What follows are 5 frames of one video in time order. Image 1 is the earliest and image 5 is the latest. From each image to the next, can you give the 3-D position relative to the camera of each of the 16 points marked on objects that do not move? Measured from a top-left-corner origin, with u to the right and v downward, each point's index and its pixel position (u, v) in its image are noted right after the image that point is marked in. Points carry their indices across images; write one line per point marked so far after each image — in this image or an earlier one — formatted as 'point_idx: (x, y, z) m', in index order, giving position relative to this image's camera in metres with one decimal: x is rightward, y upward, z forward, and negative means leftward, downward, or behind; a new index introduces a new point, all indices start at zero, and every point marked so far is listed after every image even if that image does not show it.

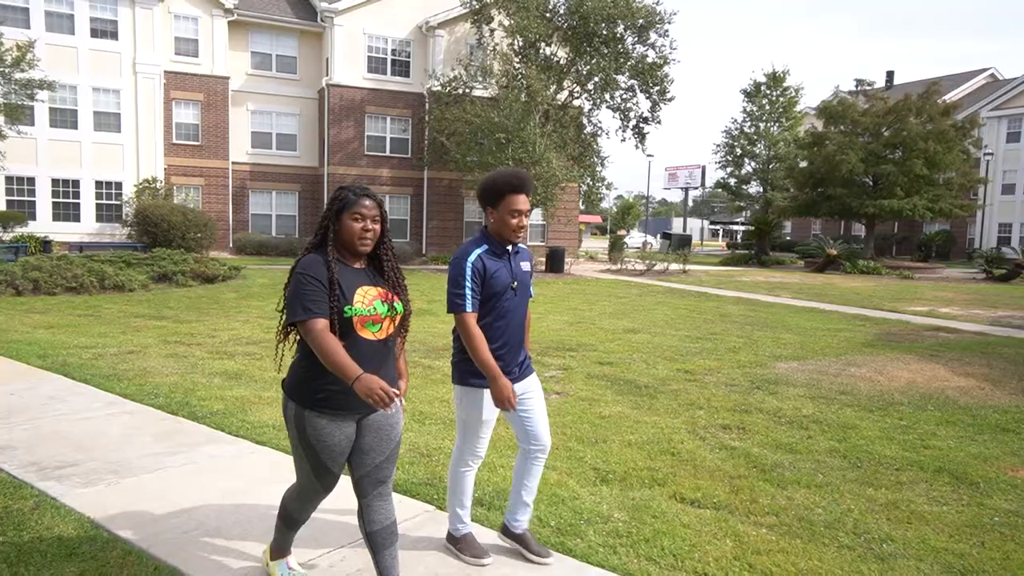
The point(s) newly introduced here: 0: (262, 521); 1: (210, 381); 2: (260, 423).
0: (-1.3, -1.2, +3.8) m
1: (-2.9, -0.9, +7.1) m
2: (-2.0, -1.0, +5.7) m
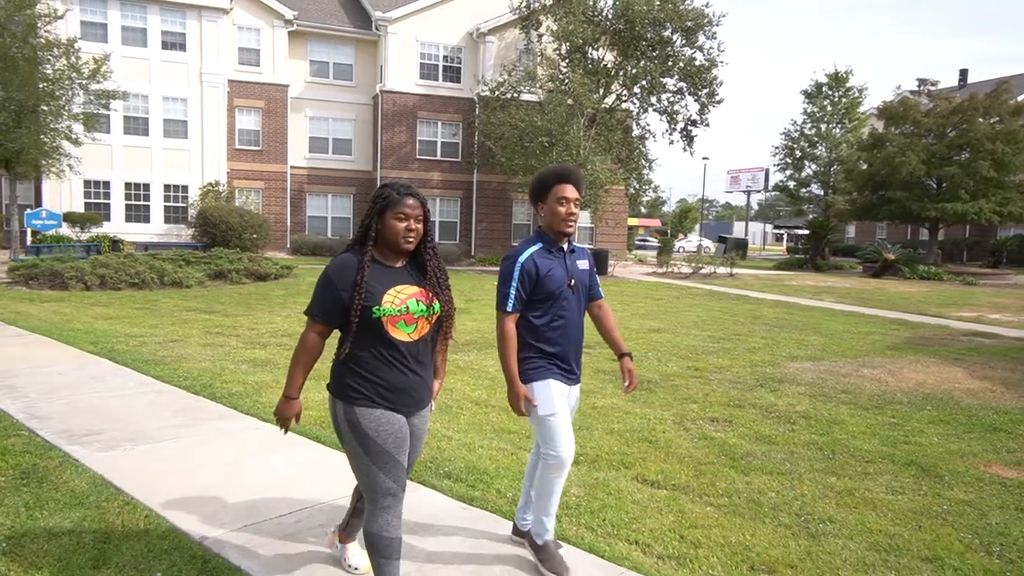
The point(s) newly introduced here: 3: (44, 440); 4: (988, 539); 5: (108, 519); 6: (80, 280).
0: (-1.6, -1.1, +4.3) m
1: (-2.9, -0.8, +7.7) m
2: (-2.0, -1.0, +6.2) m
3: (-3.1, -1.0, +5.0) m
4: (+2.5, -1.3, +4.0) m
5: (-2.0, -1.2, +3.7) m
6: (-9.1, +0.2, +15.5) m
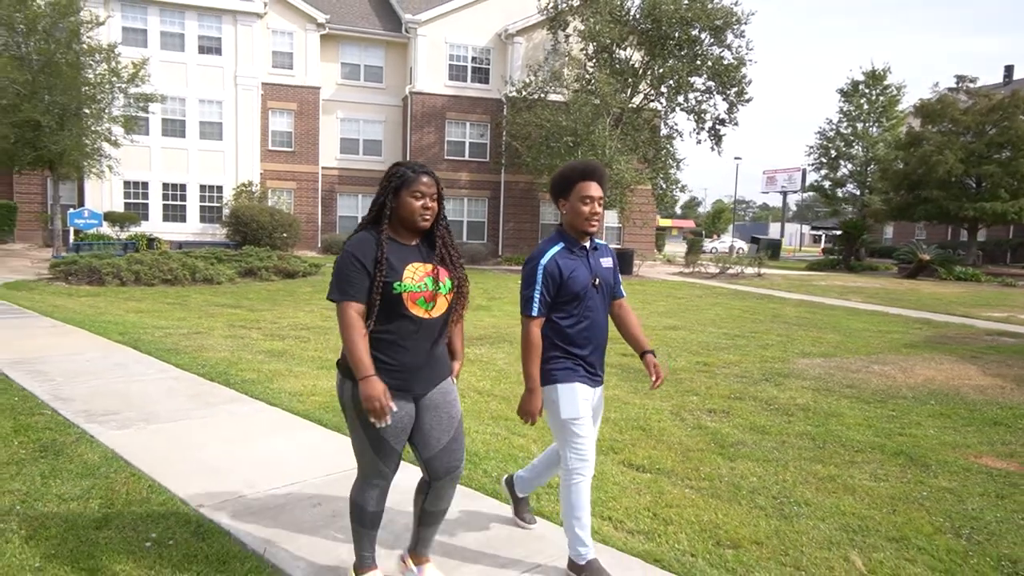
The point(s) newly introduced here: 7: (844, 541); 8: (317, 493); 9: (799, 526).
0: (-1.7, -1.1, +4.6) m
1: (-2.8, -0.7, +8.0) m
2: (-2.0, -0.9, +6.5) m
3: (-3.2, -0.9, +5.3) m
4: (+2.4, -1.3, +4.0) m
5: (-2.1, -1.1, +4.0) m
6: (-8.6, +0.3, +16.1) m
7: (+1.7, -1.3, +3.7) m
8: (-1.1, -1.1, +4.1) m
9: (+1.5, -1.3, +3.9) m
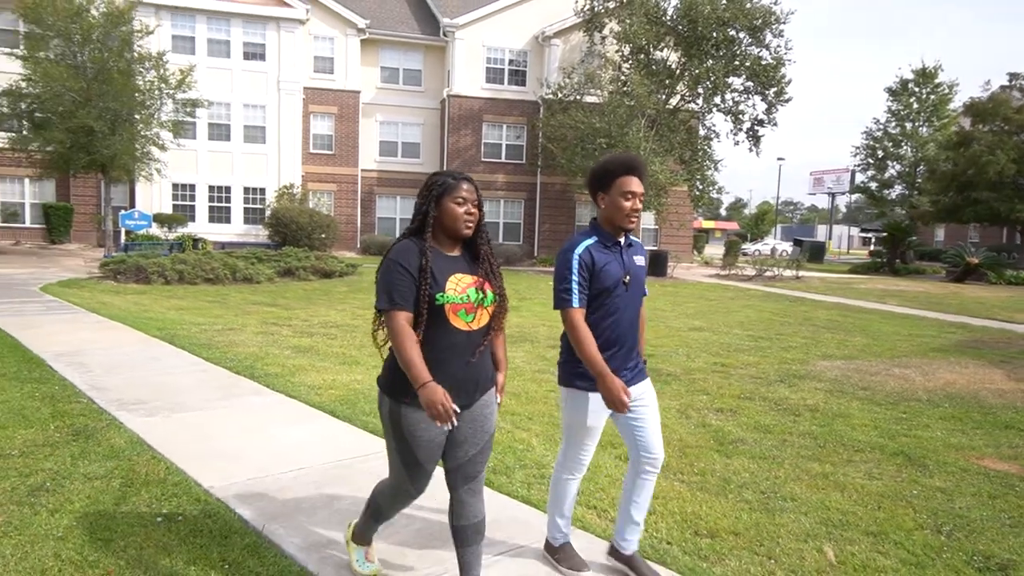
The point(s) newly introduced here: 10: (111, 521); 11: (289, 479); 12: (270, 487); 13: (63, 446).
0: (-1.7, -1.0, +4.9) m
1: (-2.6, -0.7, +8.4) m
2: (-1.9, -0.9, +6.8) m
3: (-3.2, -0.9, +5.7) m
4: (+2.4, -1.3, +4.1) m
5: (-2.2, -1.0, +4.3) m
6: (-8.0, +0.3, +16.8) m
7: (+1.6, -1.3, +3.8) m
8: (-1.1, -1.1, +4.4) m
9: (+1.5, -1.3, +4.0) m
10: (-1.9, -1.1, +3.6) m
11: (-1.3, -1.1, +4.3) m
12: (-1.4, -1.1, +4.2) m
13: (-2.8, -1.0, +4.7) m
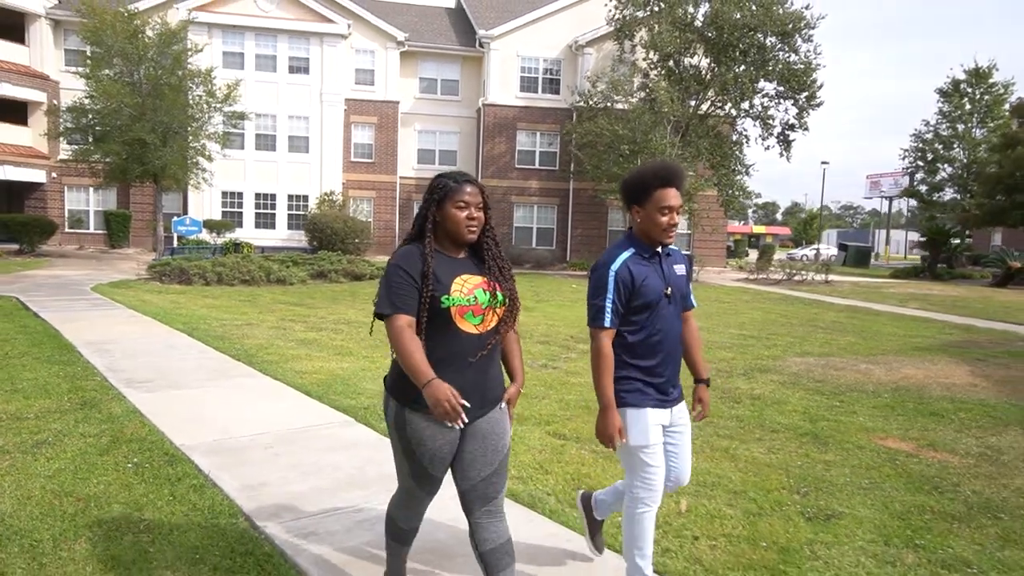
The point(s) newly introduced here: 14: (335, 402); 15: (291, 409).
0: (-2.1, -1.0, +5.7) m
1: (-2.8, -0.7, +9.3) m
2: (-2.3, -0.8, +7.6) m
3: (-3.6, -0.8, +6.6) m
4: (+1.8, -1.2, +4.6) m
5: (-2.7, -1.0, +5.2) m
6: (-7.6, +0.3, +18.0) m
7: (+1.0, -1.2, +4.4) m
8: (-1.6, -1.1, +5.1) m
9: (+0.9, -1.2, +4.6) m
10: (-2.5, -1.1, +4.4) m
11: (-1.8, -1.0, +5.1) m
12: (-1.9, -1.1, +5.0) m
13: (-3.3, -0.9, +5.5) m
14: (-1.5, -1.0, +6.3) m
15: (-1.8, -1.0, +6.0) m
